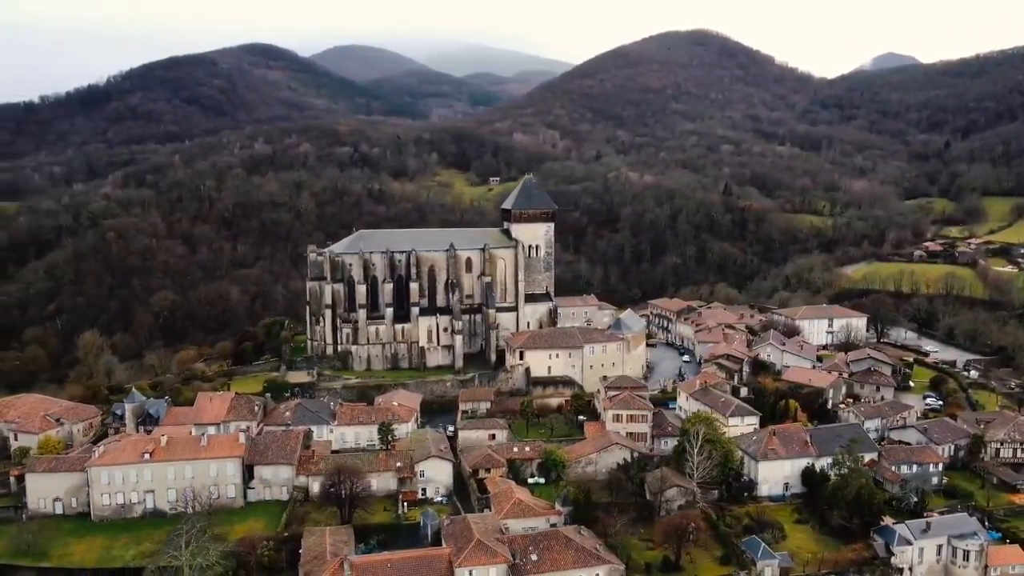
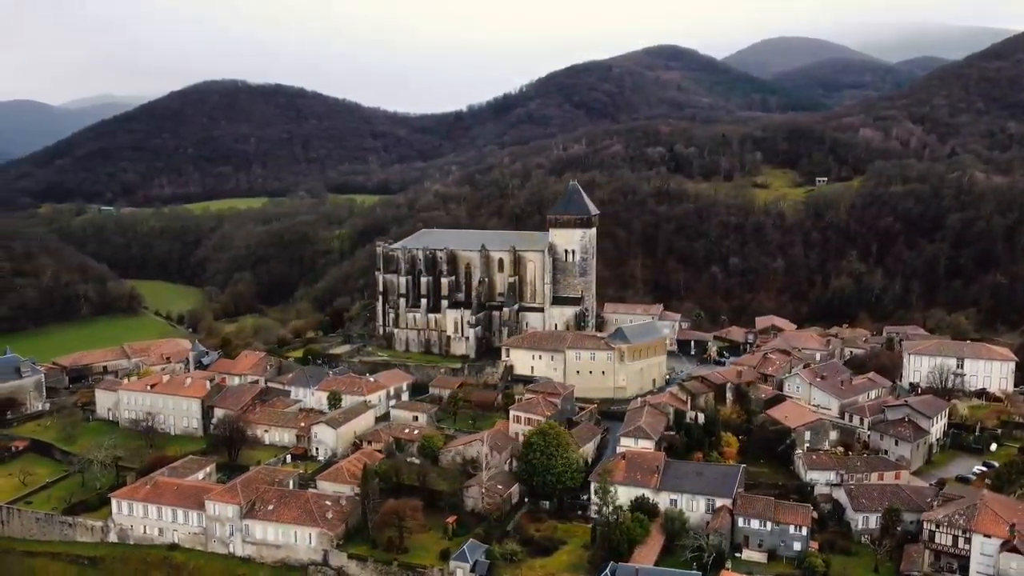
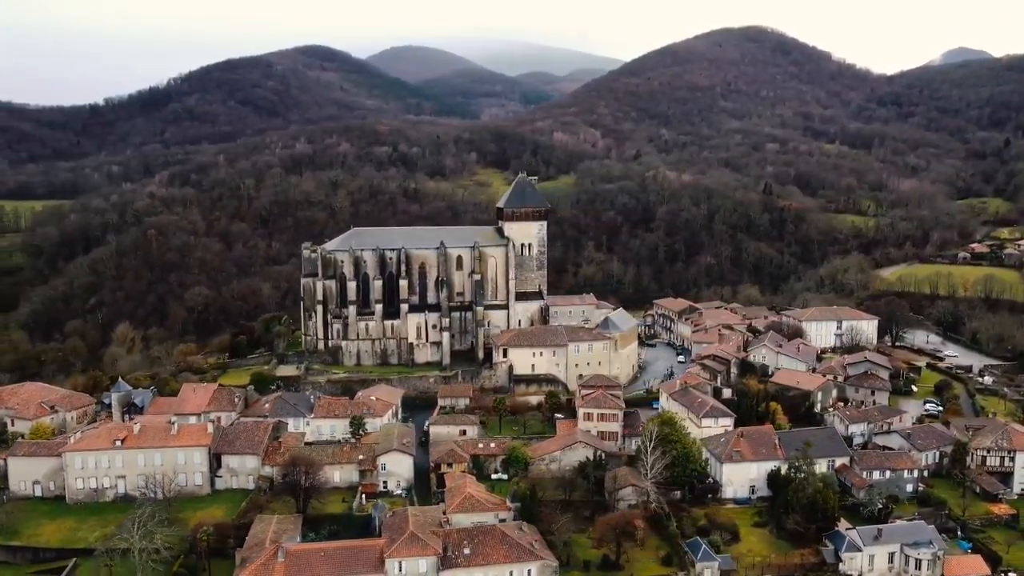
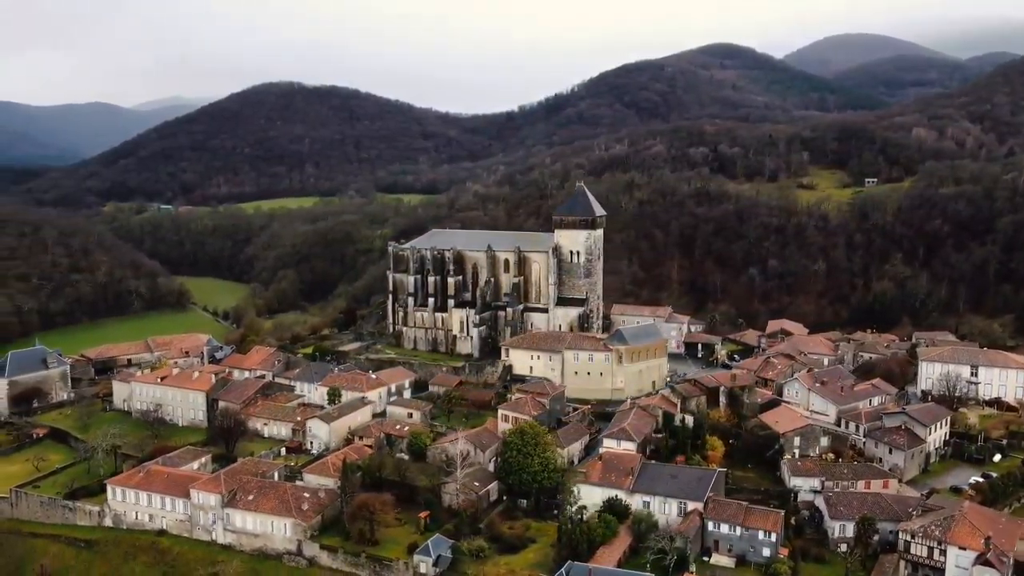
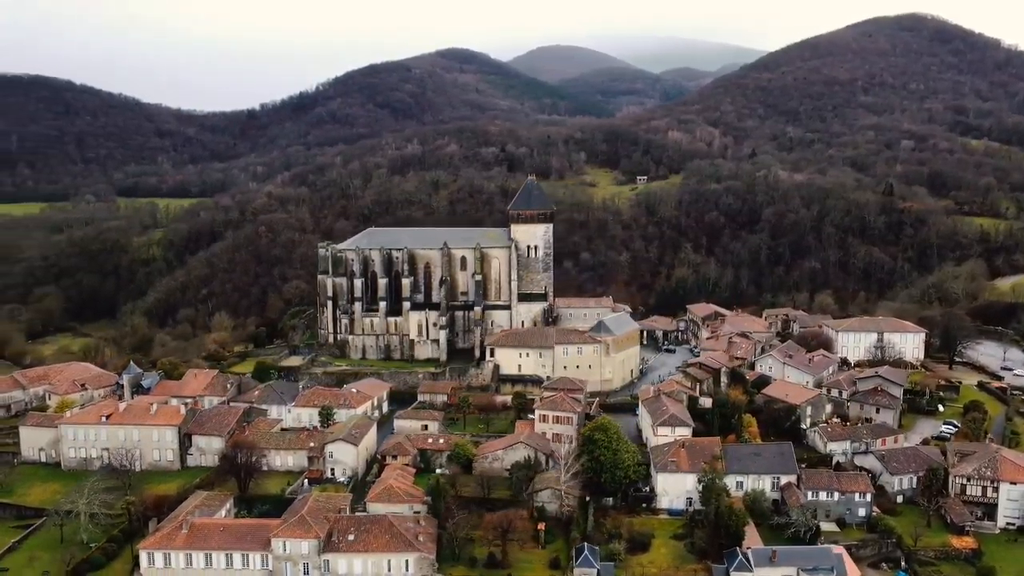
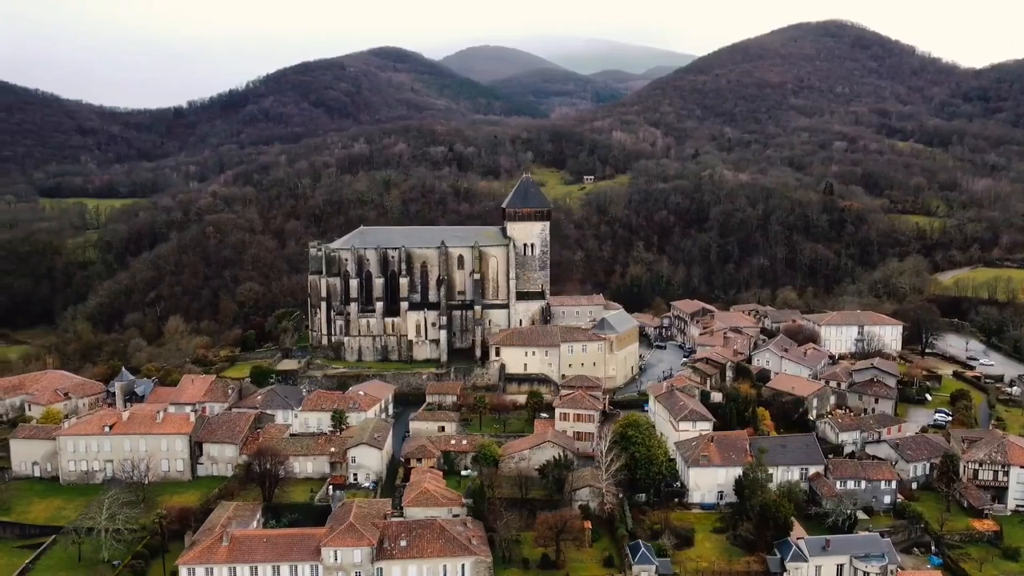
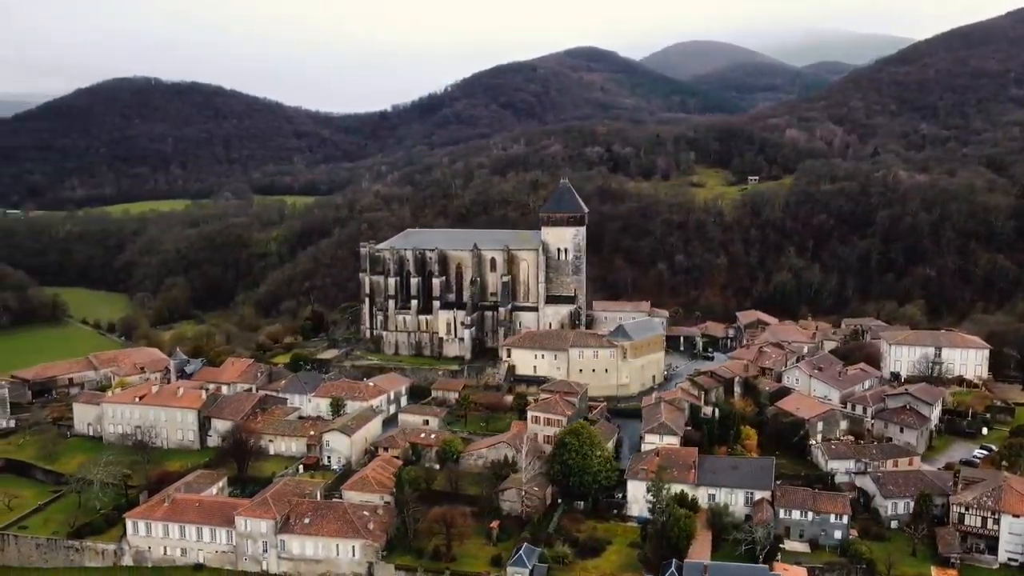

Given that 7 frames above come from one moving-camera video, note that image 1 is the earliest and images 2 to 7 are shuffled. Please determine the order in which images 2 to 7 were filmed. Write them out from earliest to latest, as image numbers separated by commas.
3, 6, 5, 7, 2, 4
